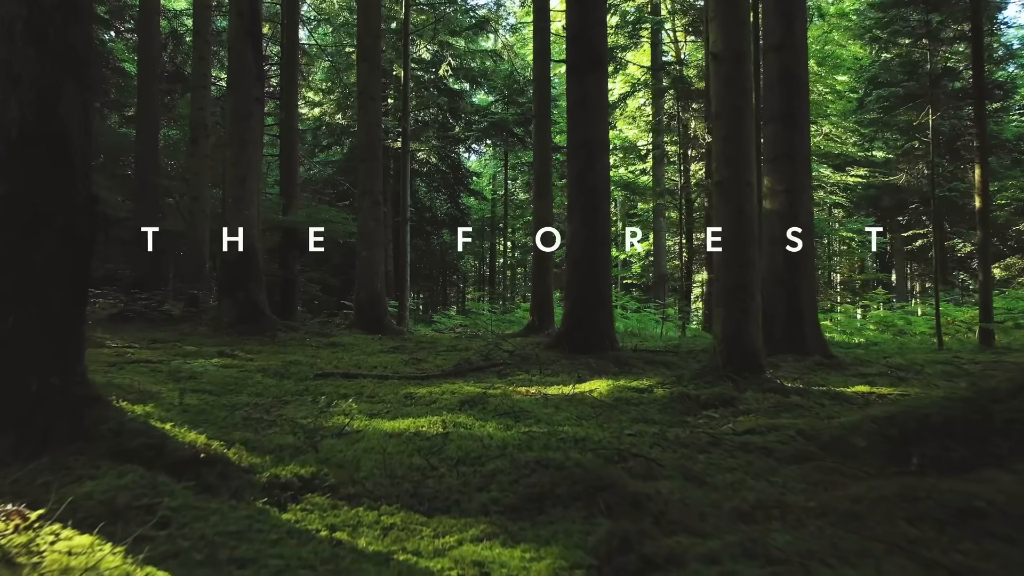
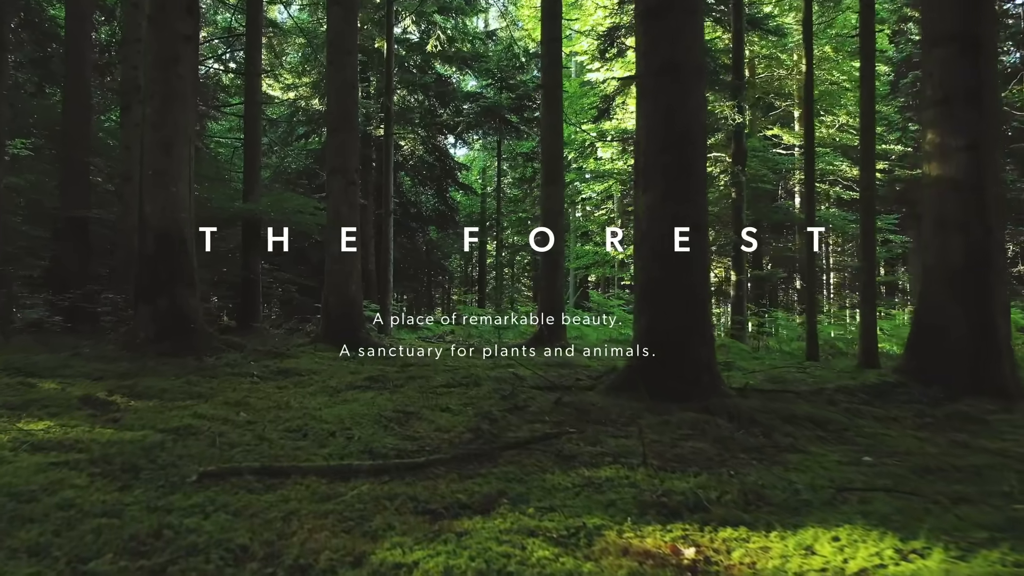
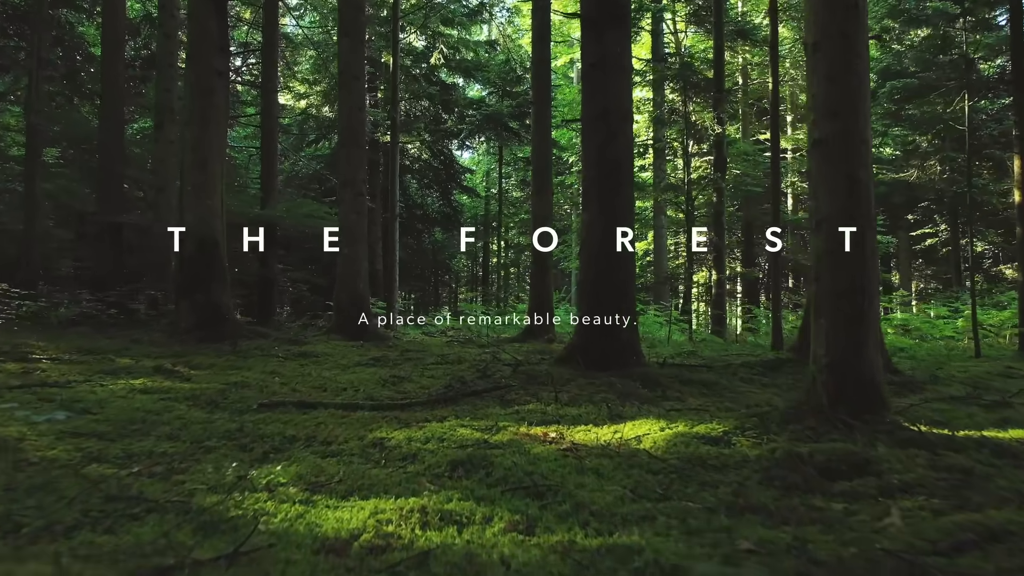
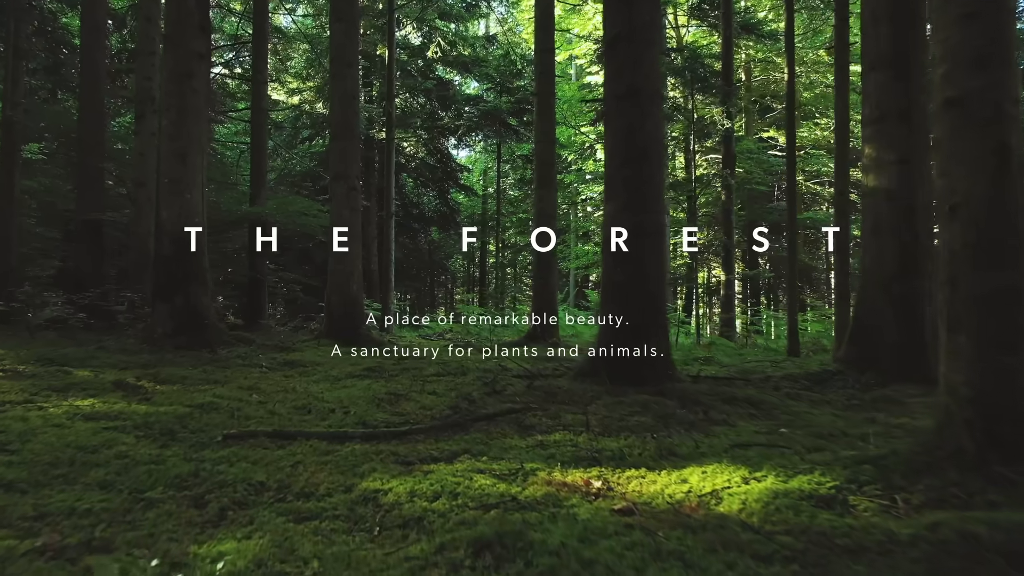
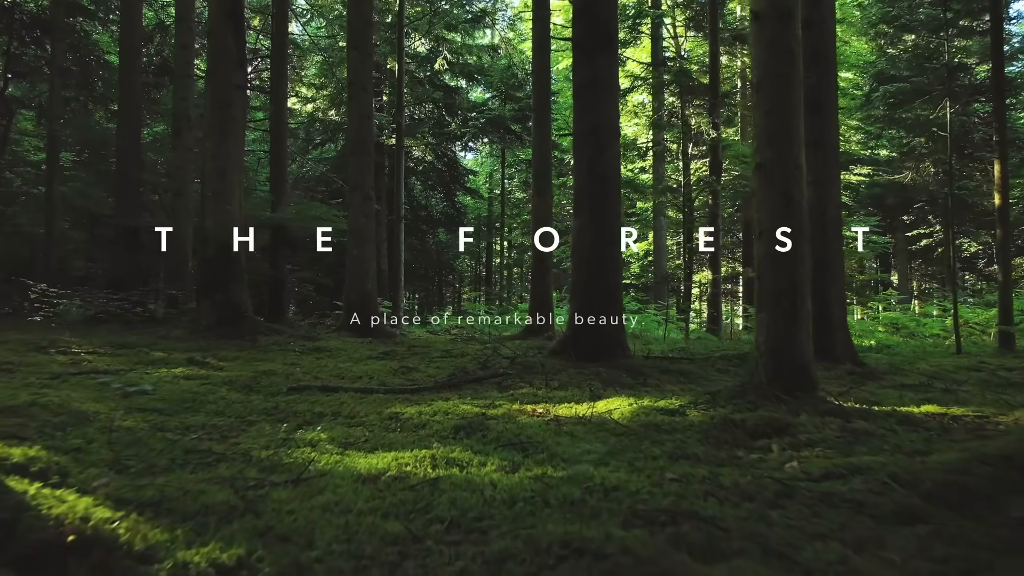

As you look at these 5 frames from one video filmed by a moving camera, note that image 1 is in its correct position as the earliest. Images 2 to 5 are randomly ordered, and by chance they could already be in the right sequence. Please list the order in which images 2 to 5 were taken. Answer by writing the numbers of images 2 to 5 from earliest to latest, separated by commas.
5, 3, 4, 2
